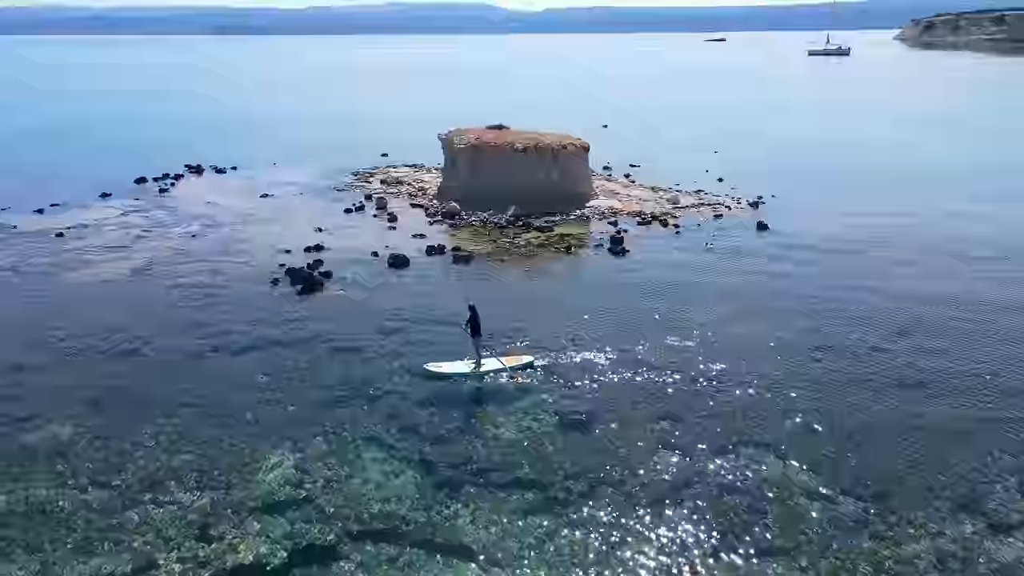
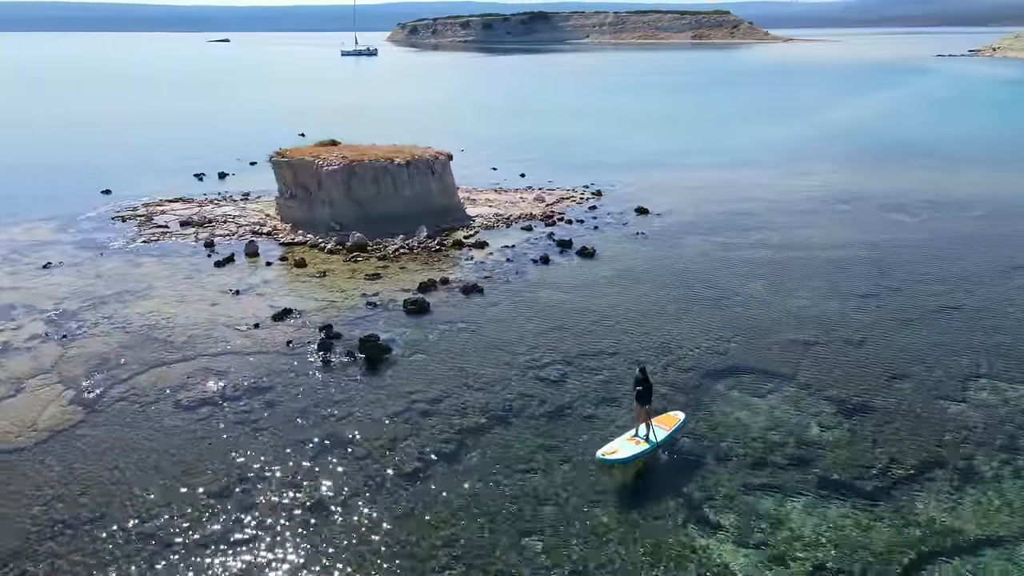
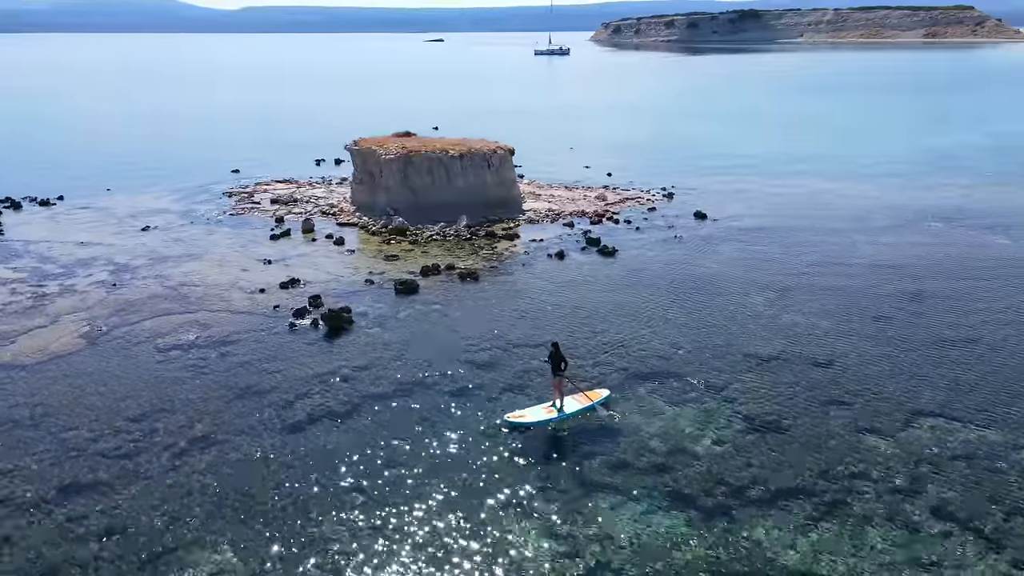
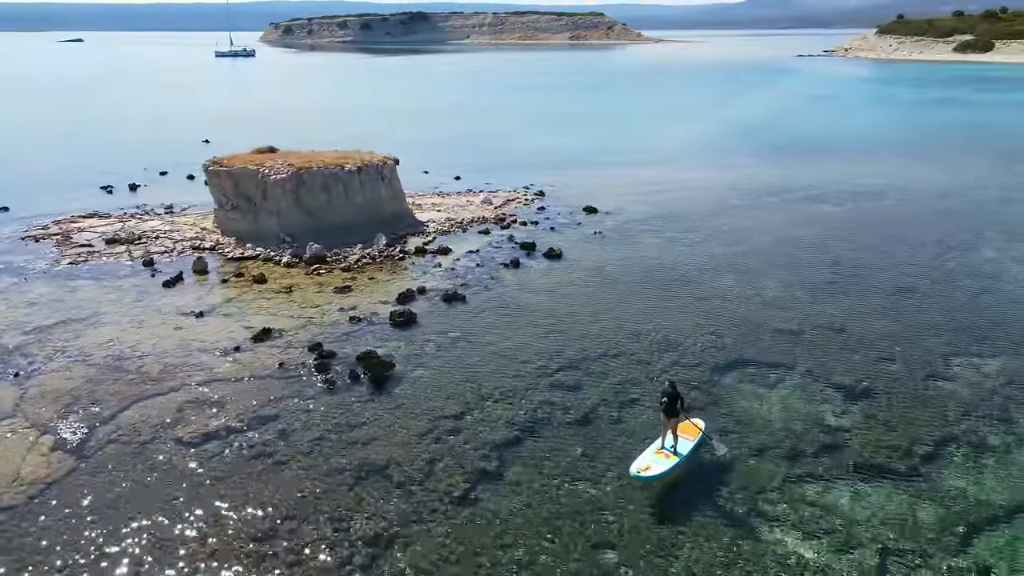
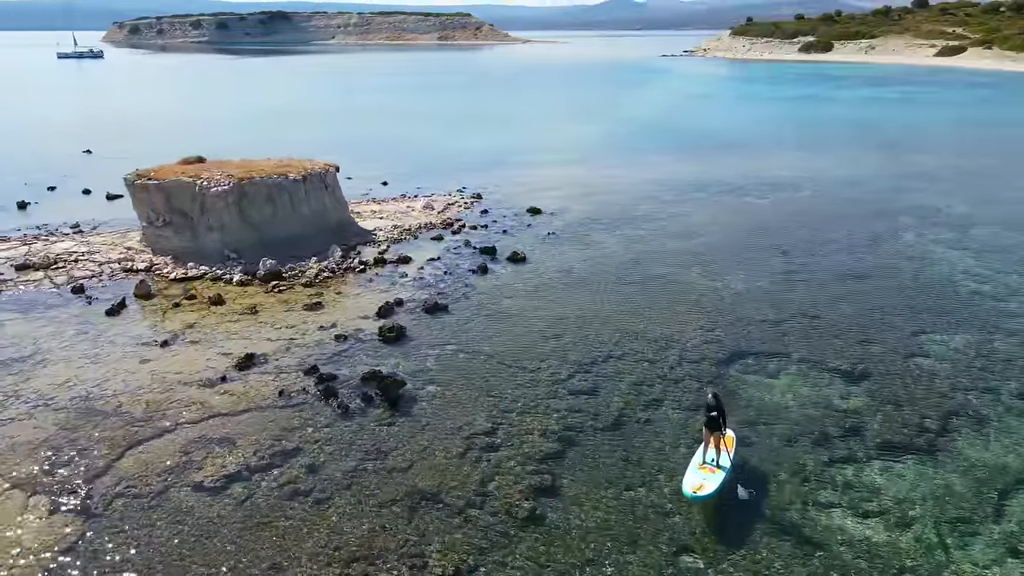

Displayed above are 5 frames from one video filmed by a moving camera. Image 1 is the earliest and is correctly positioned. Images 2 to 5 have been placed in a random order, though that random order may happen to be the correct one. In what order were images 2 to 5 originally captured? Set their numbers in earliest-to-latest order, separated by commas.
3, 2, 4, 5
